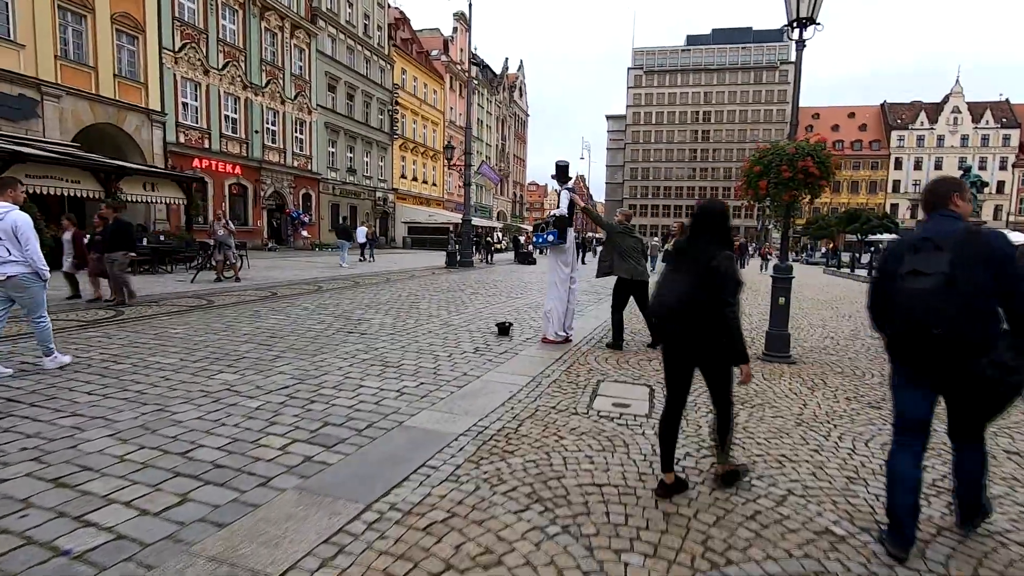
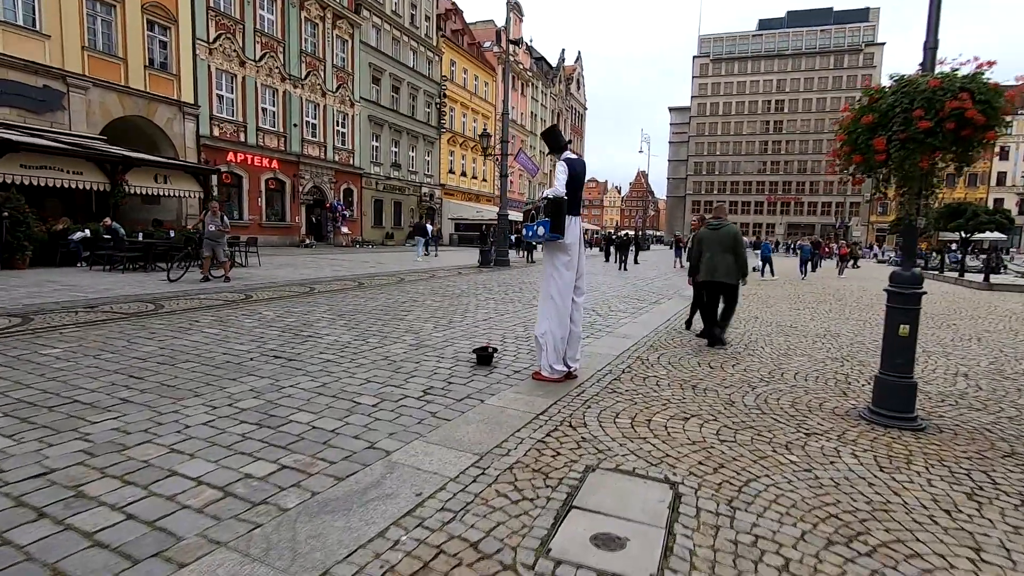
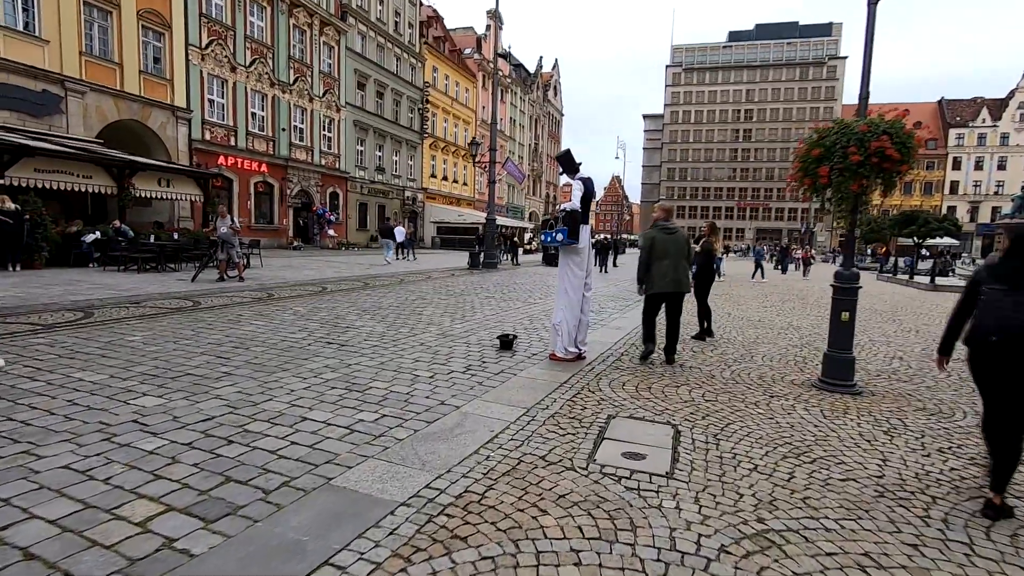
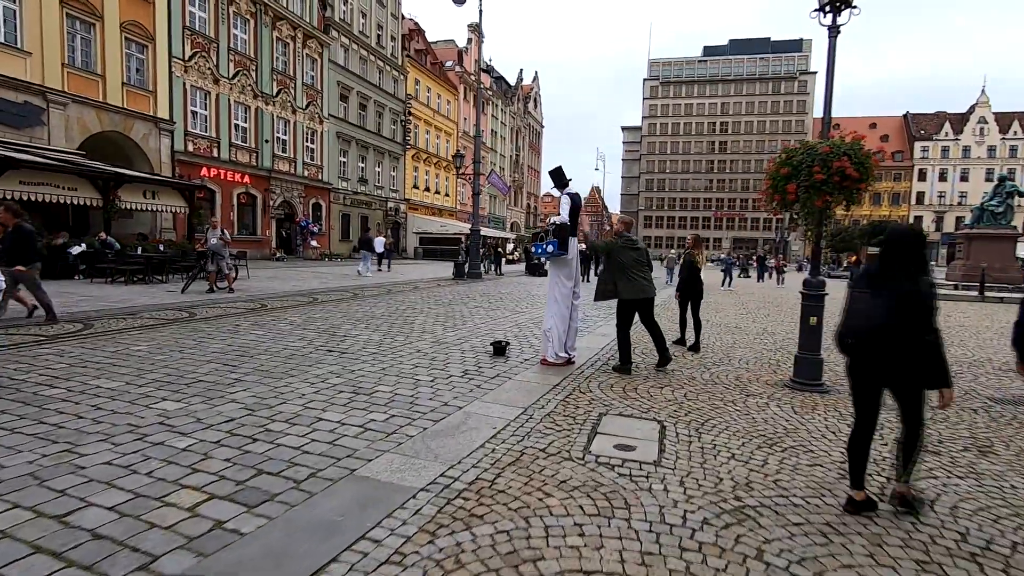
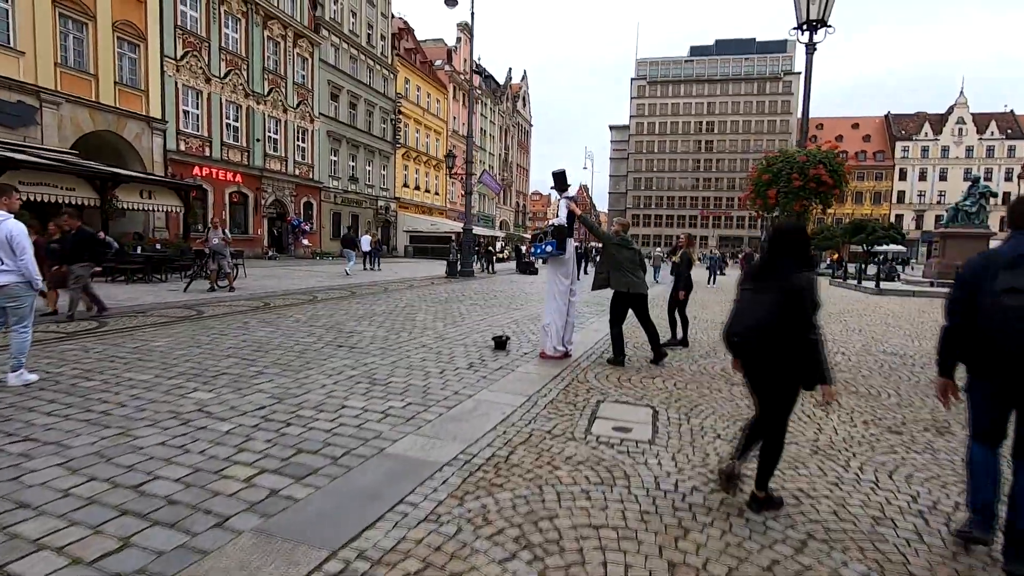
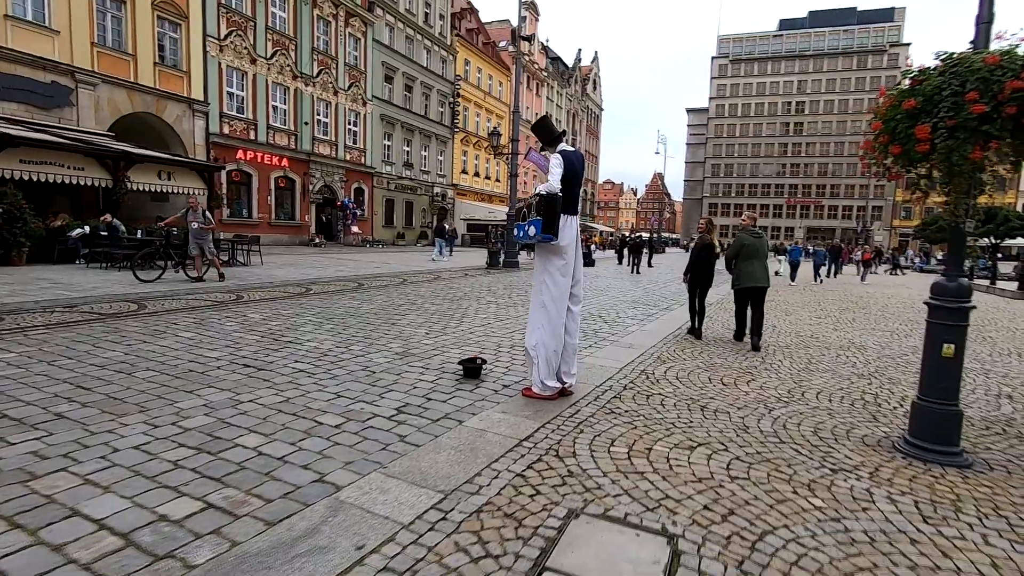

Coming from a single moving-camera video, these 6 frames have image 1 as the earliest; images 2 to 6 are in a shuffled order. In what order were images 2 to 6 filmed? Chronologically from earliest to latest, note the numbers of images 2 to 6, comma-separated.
5, 4, 3, 2, 6
